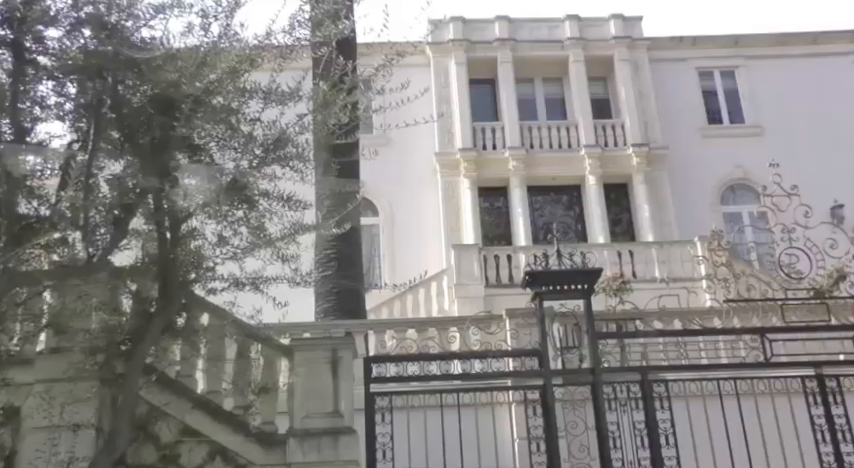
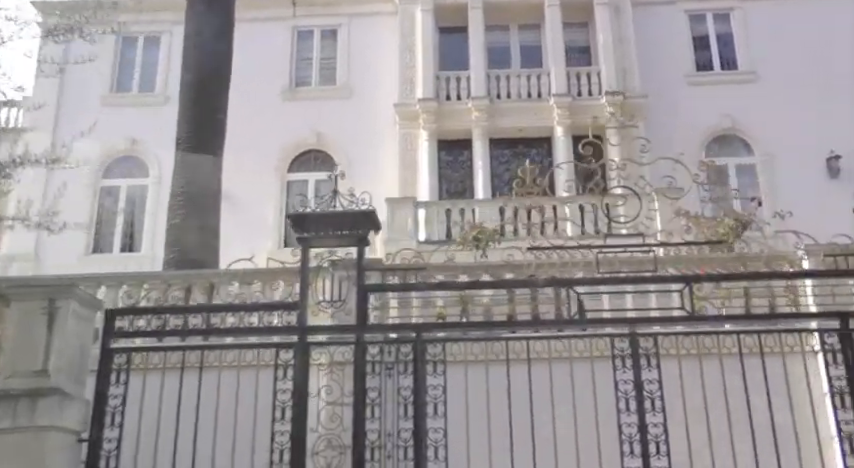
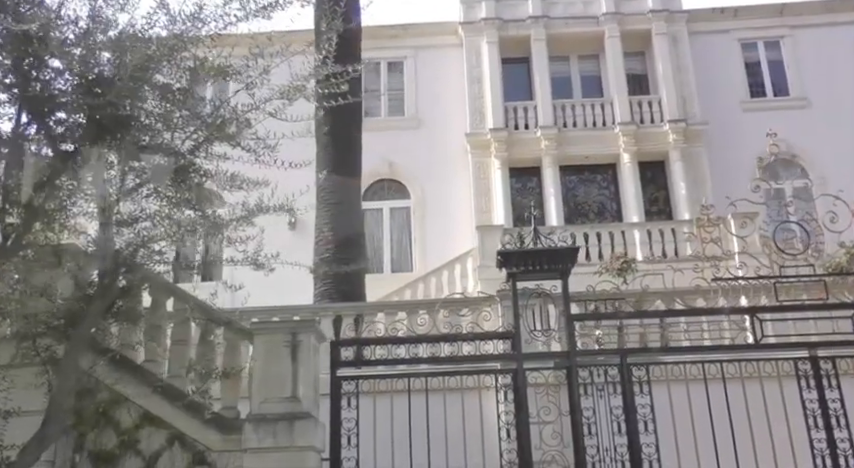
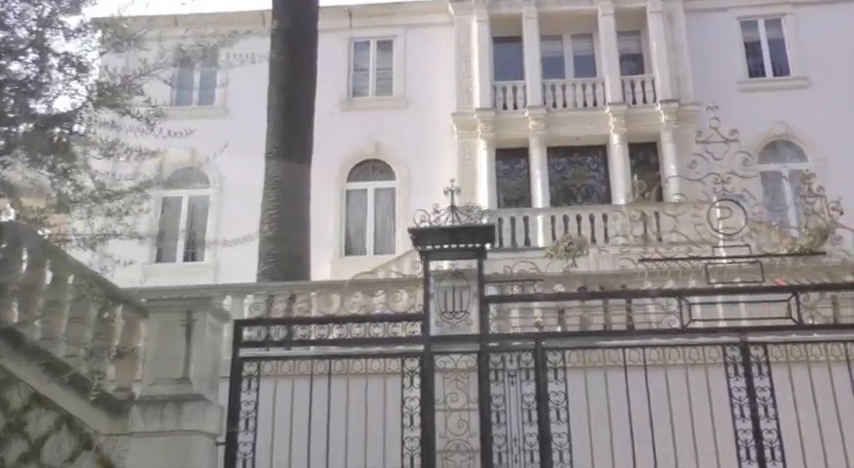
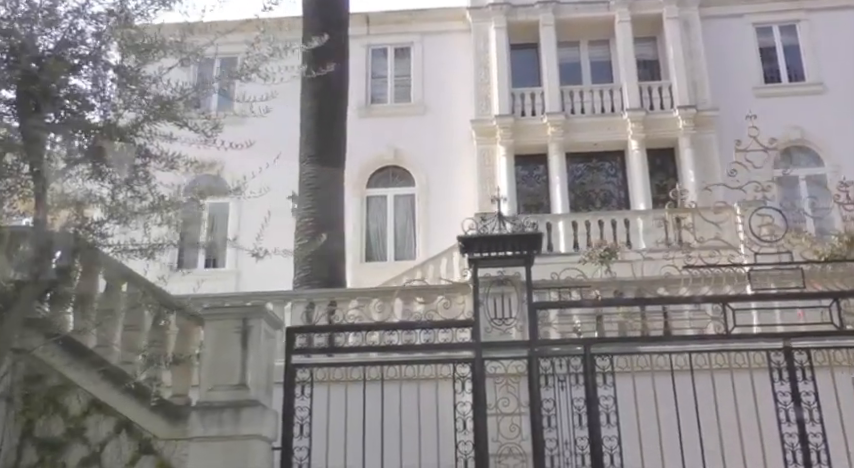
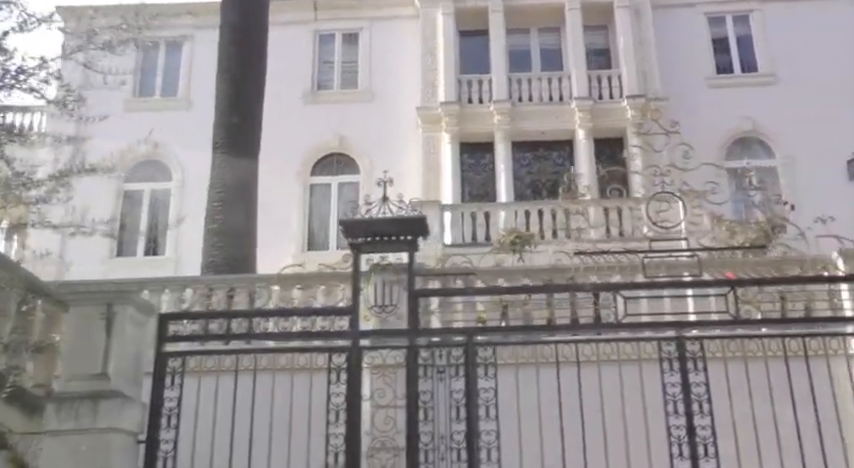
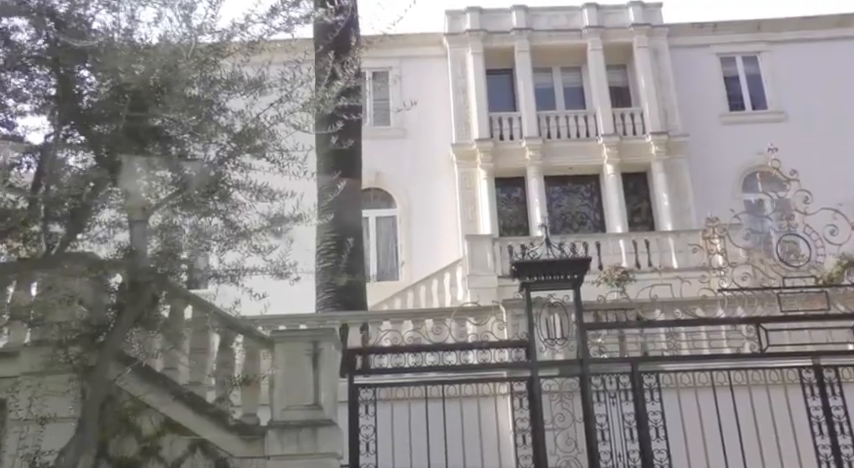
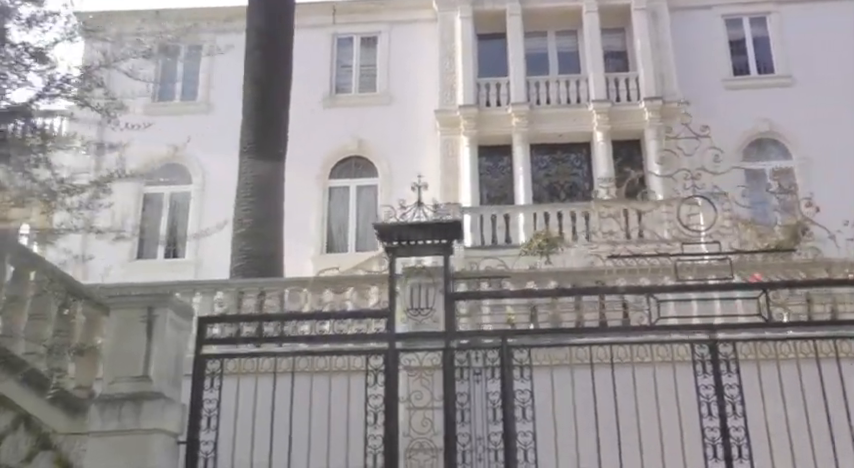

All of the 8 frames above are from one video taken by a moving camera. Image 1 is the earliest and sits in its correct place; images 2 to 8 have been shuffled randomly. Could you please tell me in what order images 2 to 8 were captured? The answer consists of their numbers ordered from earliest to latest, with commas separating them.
7, 3, 5, 4, 8, 6, 2
